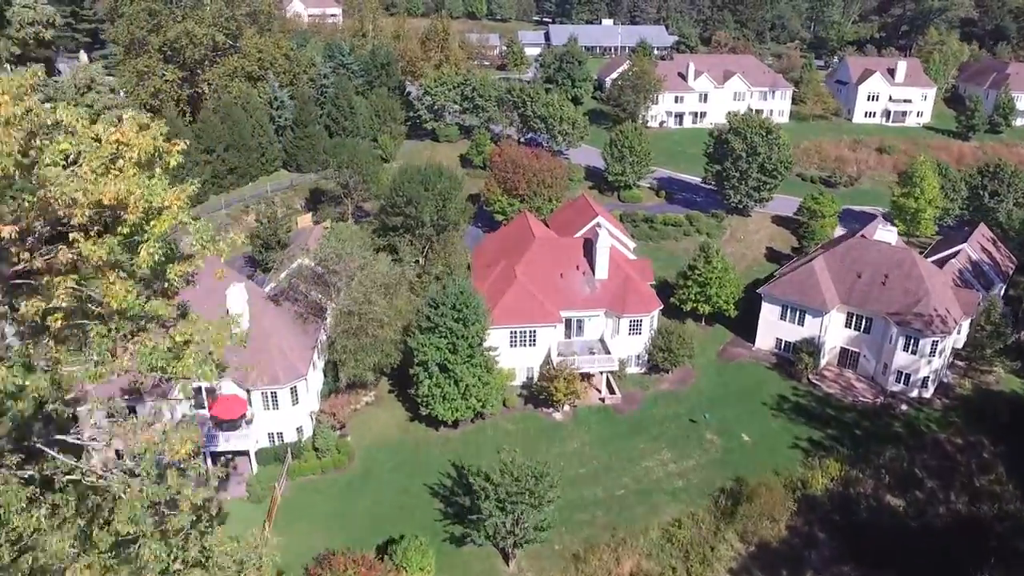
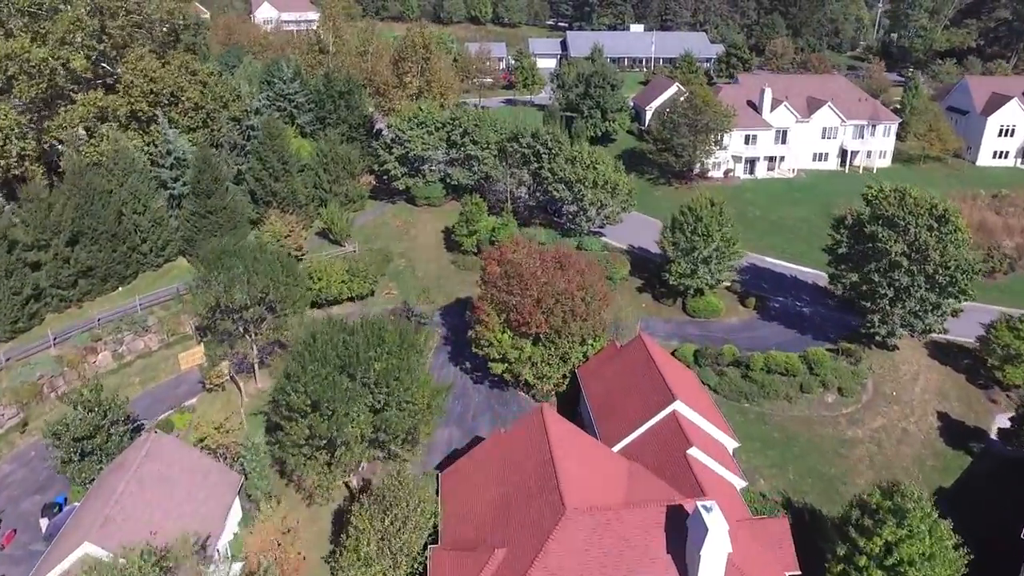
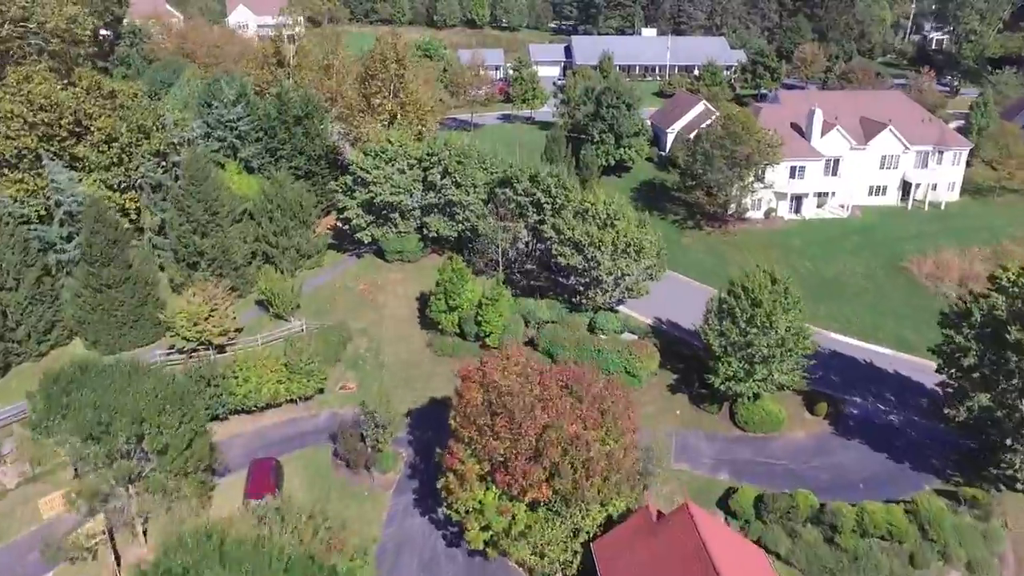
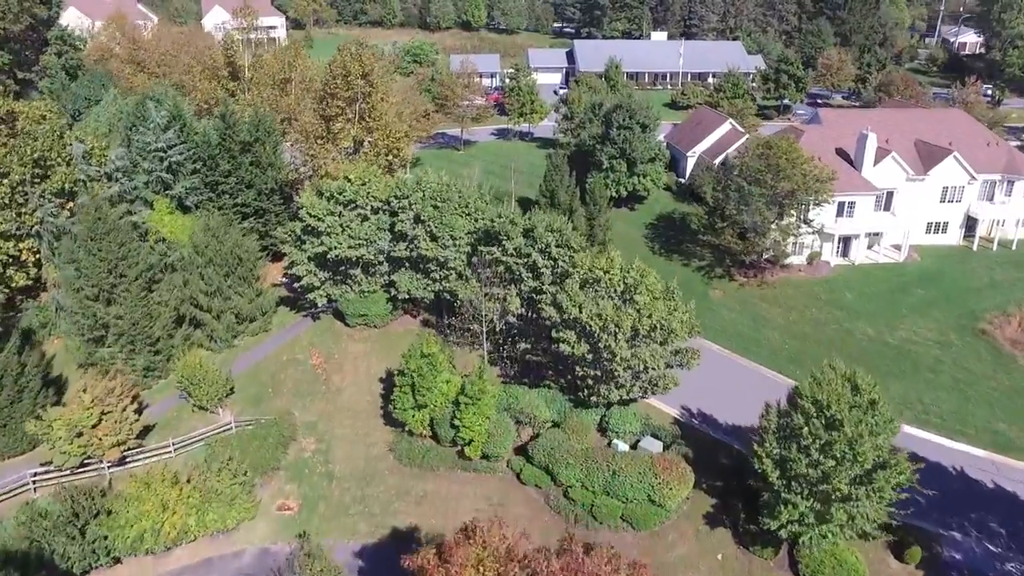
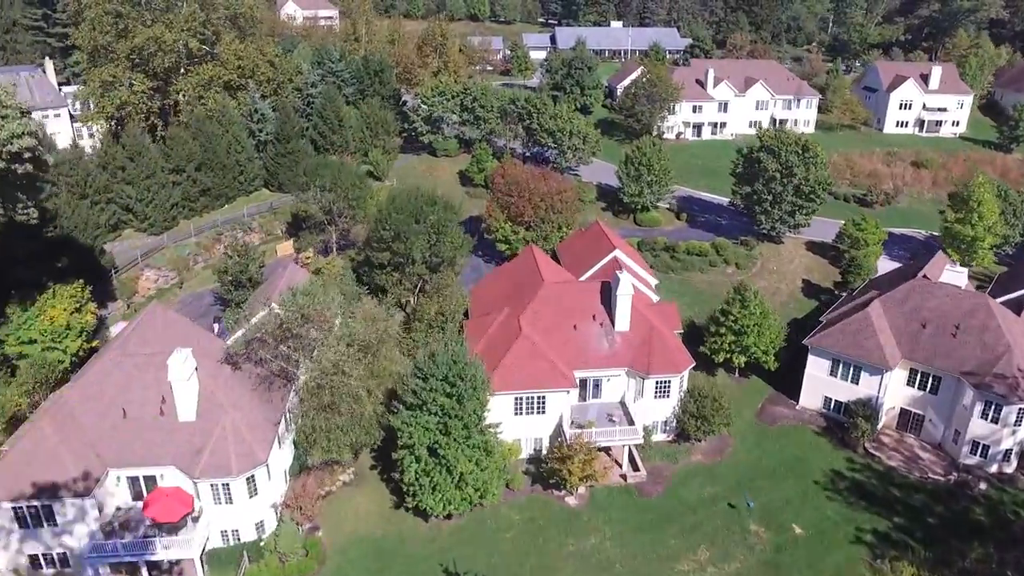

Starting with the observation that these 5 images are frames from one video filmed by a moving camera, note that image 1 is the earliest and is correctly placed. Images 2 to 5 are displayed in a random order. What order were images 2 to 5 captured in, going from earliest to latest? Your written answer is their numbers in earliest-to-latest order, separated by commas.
5, 2, 3, 4
